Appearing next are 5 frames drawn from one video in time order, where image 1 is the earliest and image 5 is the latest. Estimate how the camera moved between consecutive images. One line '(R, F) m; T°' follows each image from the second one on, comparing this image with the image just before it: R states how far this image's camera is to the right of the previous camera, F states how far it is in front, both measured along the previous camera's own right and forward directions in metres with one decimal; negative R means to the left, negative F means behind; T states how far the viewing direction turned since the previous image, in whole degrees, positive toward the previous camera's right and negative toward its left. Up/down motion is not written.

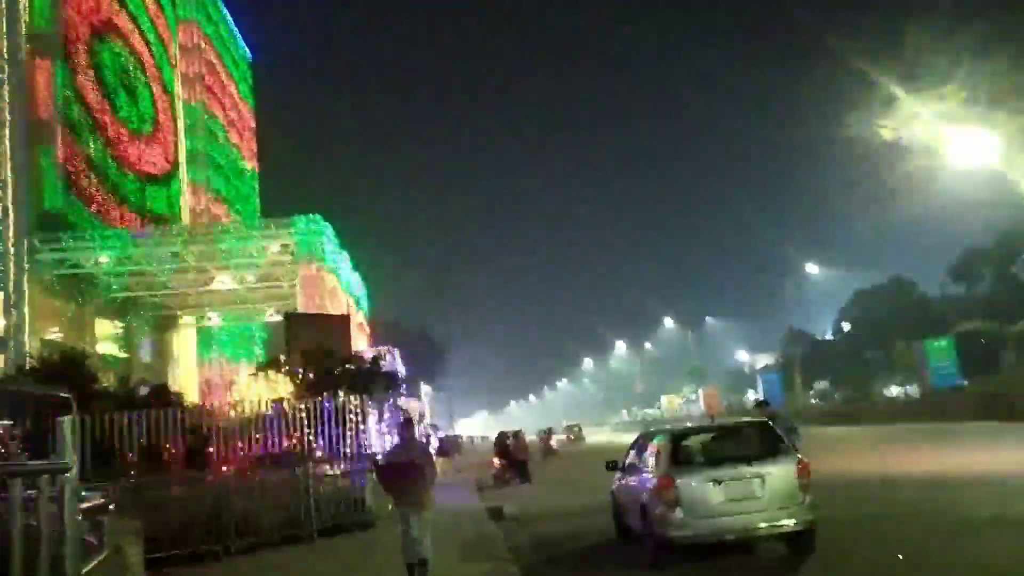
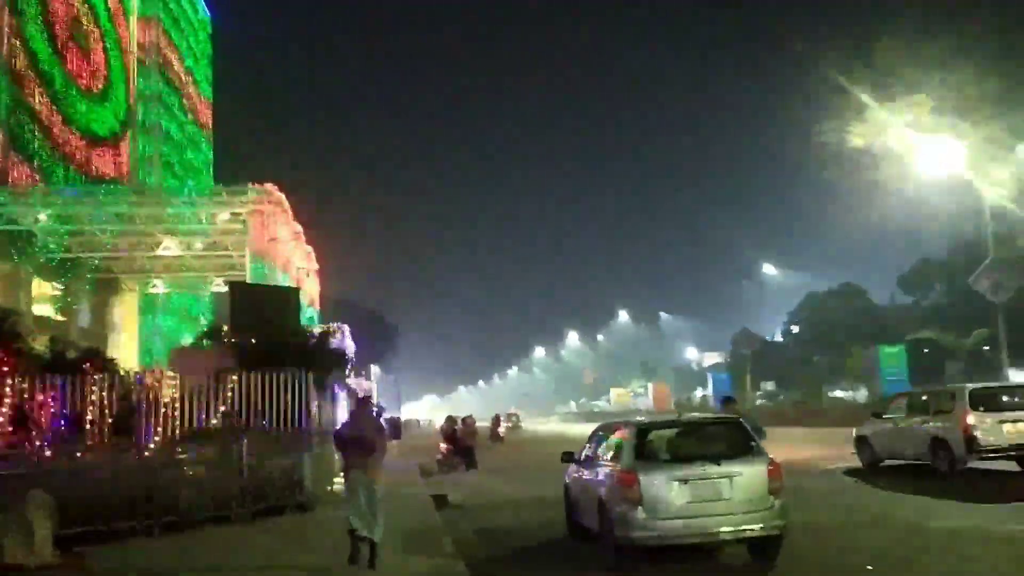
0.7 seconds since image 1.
(-0.1, +0.8) m; +3°
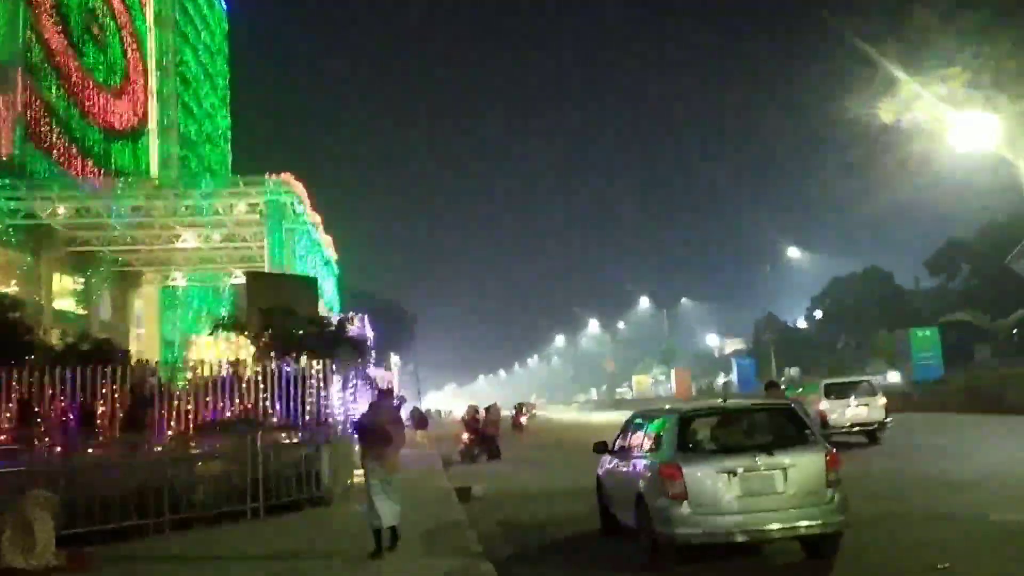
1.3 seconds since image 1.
(-0.1, +0.7) m; -1°
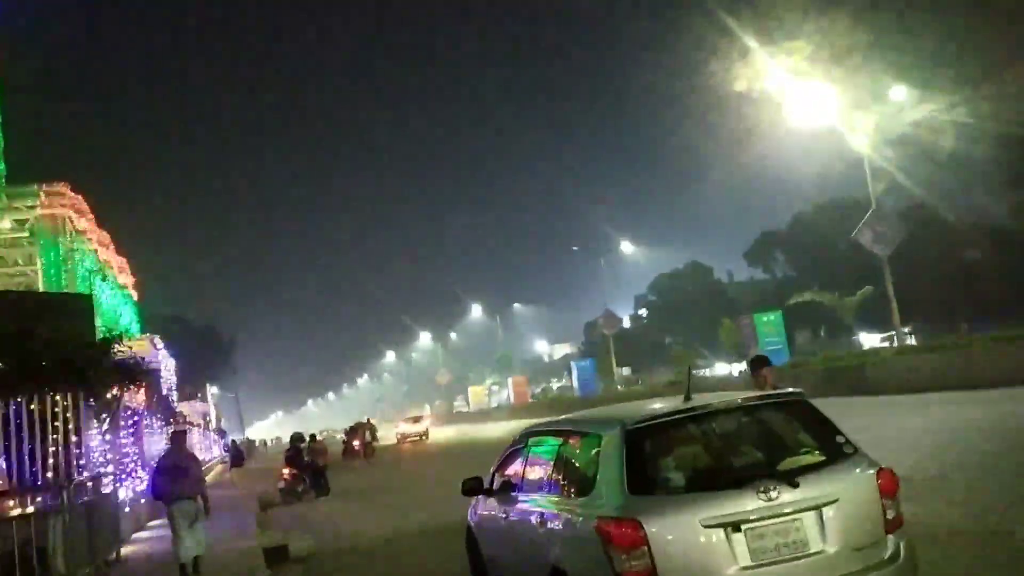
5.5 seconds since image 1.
(+0.1, +3.7) m; +10°
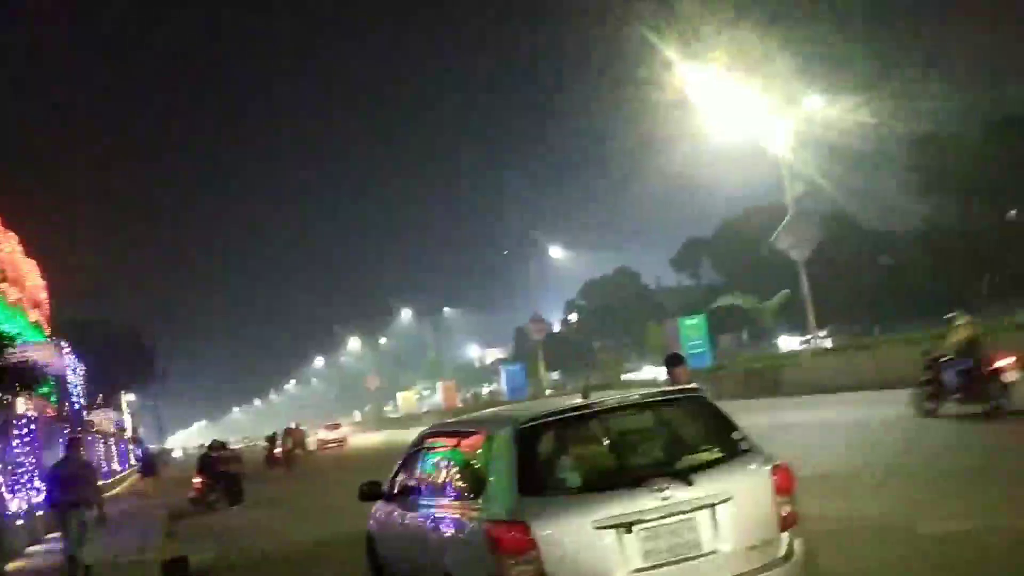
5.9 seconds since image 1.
(+0.2, +0.2) m; +4°
